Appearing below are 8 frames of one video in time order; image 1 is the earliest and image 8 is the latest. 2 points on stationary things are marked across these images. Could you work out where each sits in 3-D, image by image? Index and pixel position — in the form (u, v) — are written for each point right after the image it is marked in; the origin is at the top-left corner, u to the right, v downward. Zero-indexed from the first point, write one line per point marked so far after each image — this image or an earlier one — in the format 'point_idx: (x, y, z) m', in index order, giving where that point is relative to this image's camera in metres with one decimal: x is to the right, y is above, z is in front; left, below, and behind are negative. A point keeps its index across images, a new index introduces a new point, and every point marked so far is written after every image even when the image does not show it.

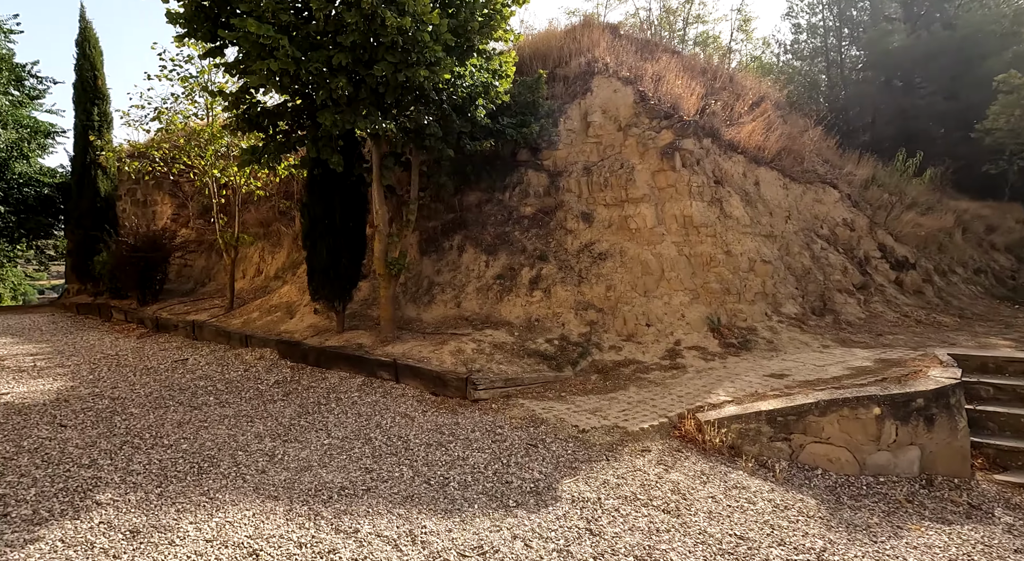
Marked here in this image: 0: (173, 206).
0: (-6.2, +1.4, +11.8) m
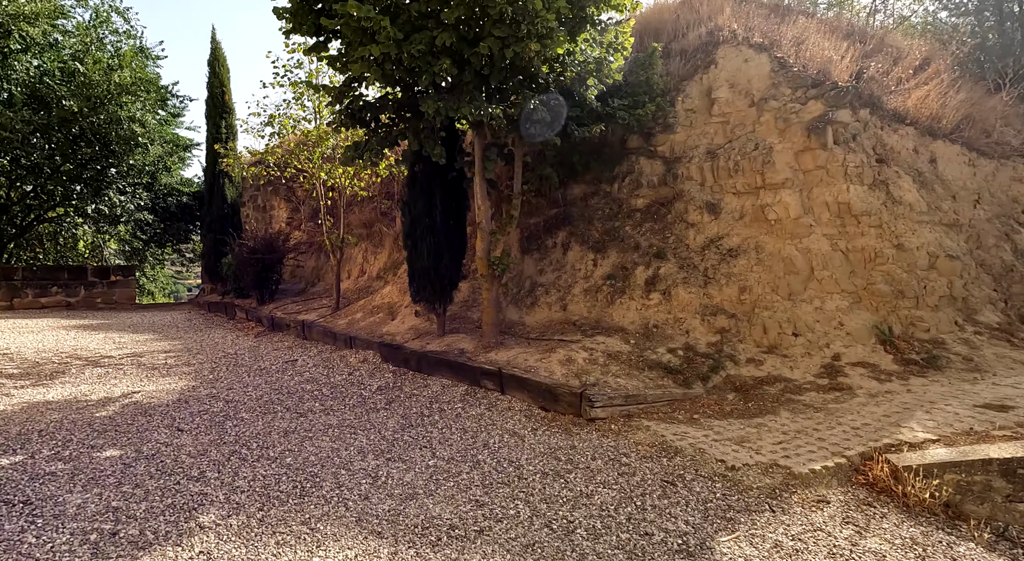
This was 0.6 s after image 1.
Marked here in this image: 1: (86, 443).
0: (-4.3, +1.4, +12.2) m
1: (-2.7, -1.0, +4.0) m
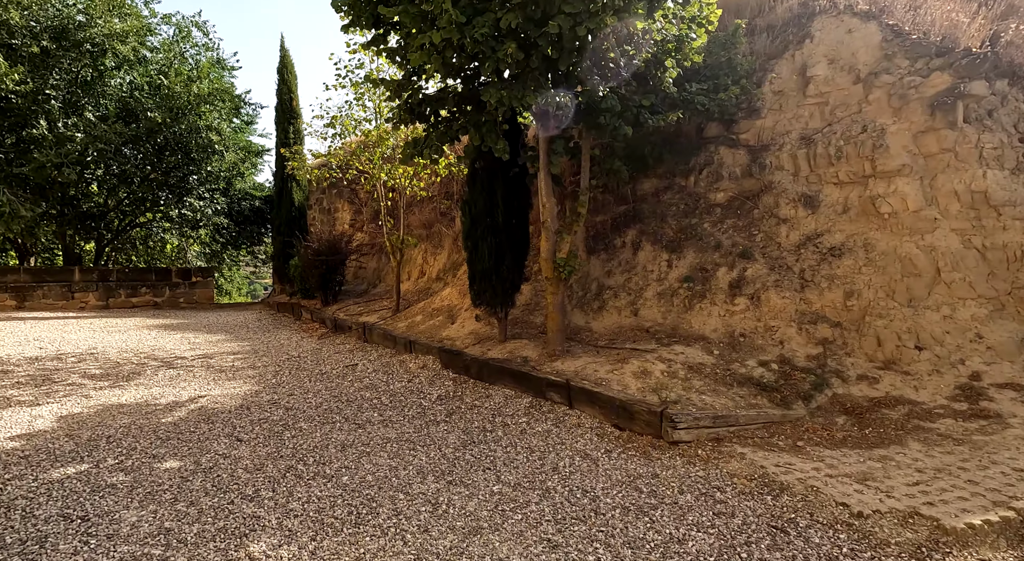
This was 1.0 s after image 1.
0: (-3.1, +1.4, +12.3) m
1: (-2.3, -1.1, +4.0) m
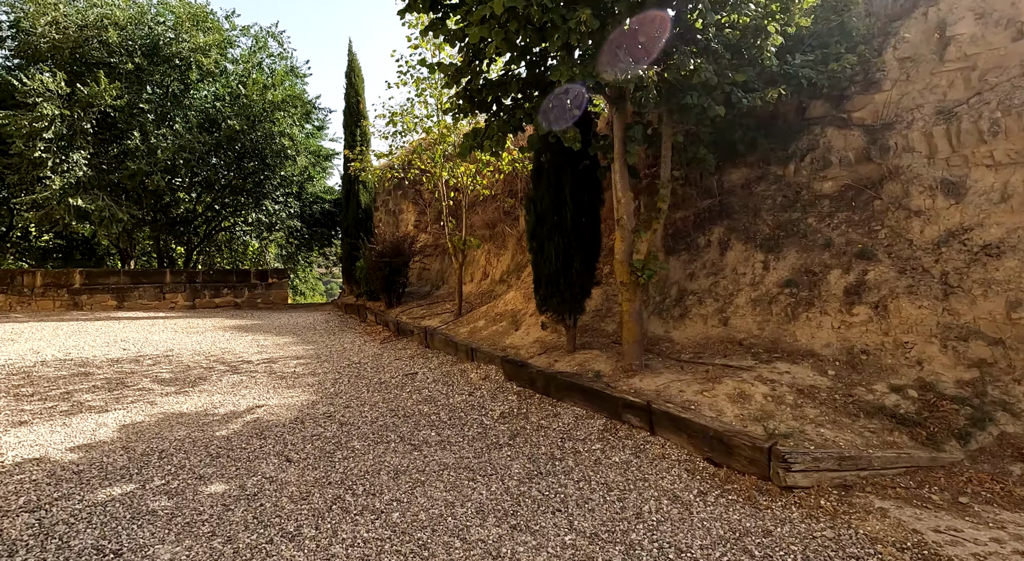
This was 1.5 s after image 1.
0: (-1.9, +1.3, +12.1) m
1: (-1.9, -1.1, +3.7) m
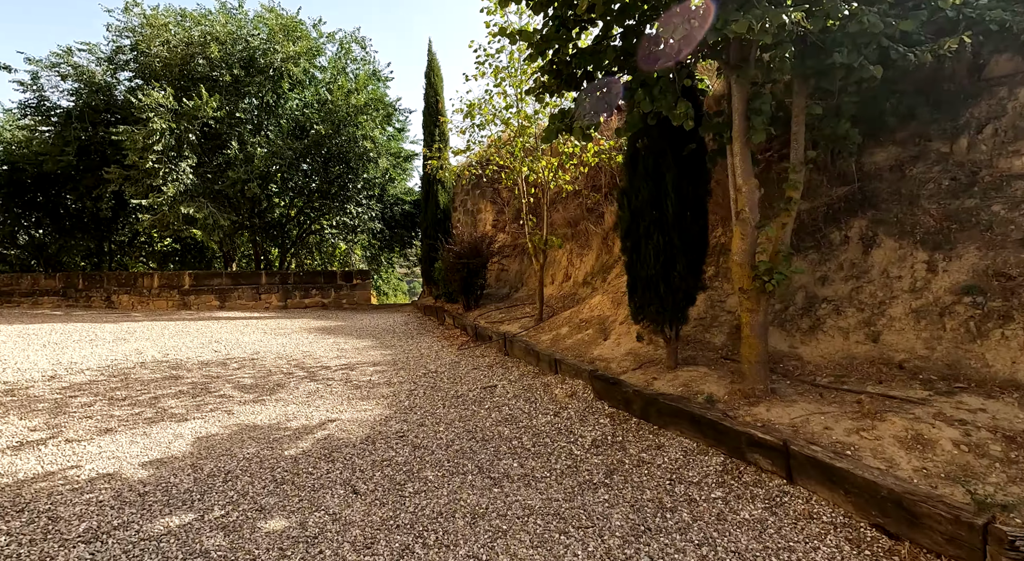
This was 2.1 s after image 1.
0: (-0.4, +1.3, +11.7) m
1: (-1.4, -1.2, +3.4) m
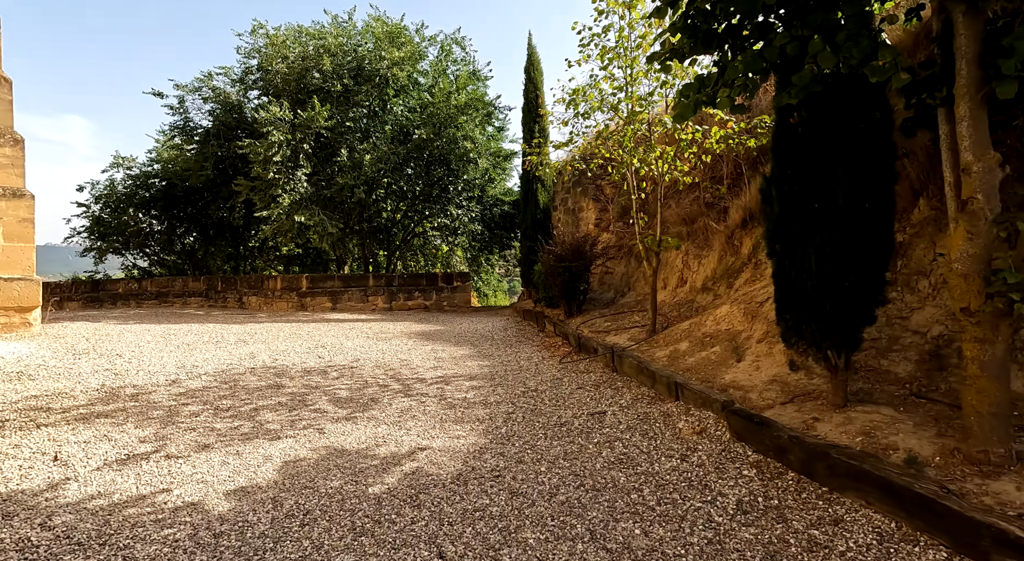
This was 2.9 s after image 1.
0: (+1.4, +1.2, +11.0) m
1: (-0.8, -1.3, +2.9) m
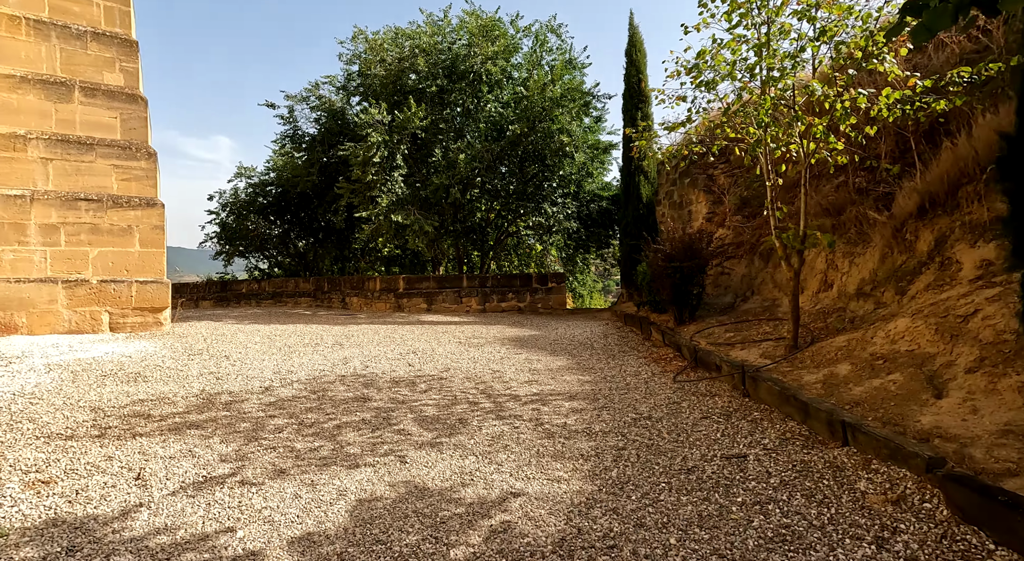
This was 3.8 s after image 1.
0: (+2.9, +1.2, +9.8) m
1: (-0.4, -1.3, +2.2) m
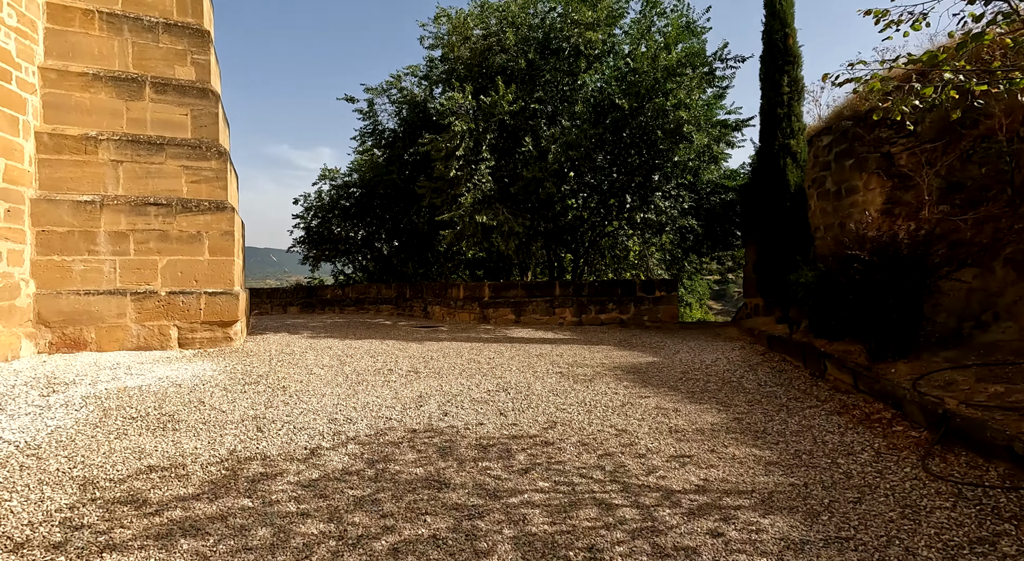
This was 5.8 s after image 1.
0: (+4.3, +1.1, +7.3) m
1: (0.0, -1.5, +0.2) m
